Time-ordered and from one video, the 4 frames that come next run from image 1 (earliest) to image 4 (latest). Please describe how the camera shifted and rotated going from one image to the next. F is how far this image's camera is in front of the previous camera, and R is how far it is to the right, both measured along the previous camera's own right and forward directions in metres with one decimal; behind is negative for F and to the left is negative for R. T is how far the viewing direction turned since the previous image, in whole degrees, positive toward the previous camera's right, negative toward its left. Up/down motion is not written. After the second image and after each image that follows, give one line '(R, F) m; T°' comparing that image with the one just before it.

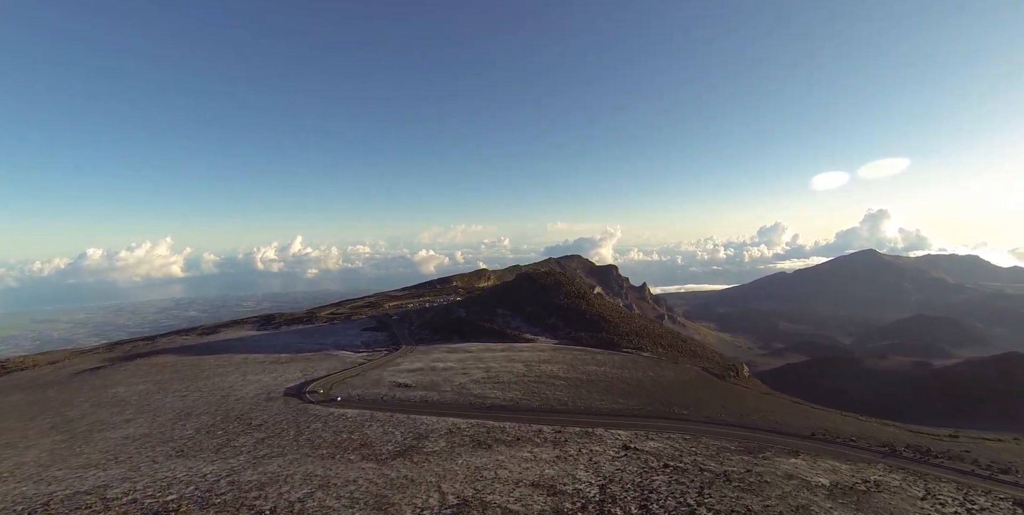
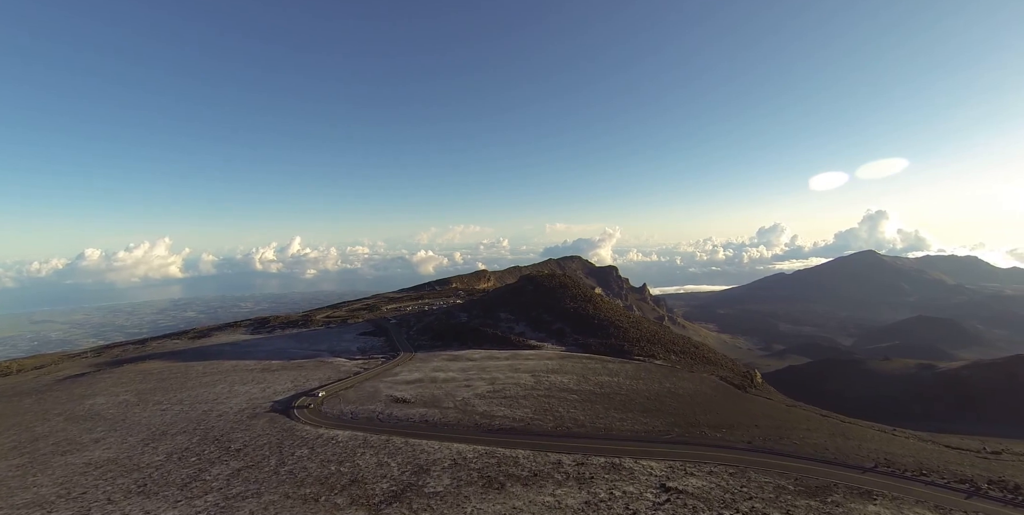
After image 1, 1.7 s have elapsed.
(-0.7, +3.2) m; 0°
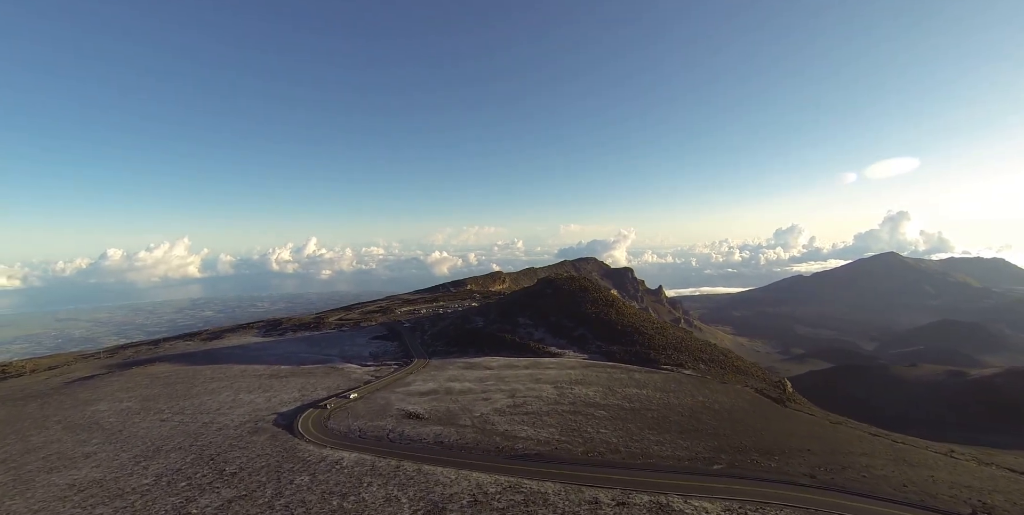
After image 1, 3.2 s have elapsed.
(-0.7, +2.9) m; -2°
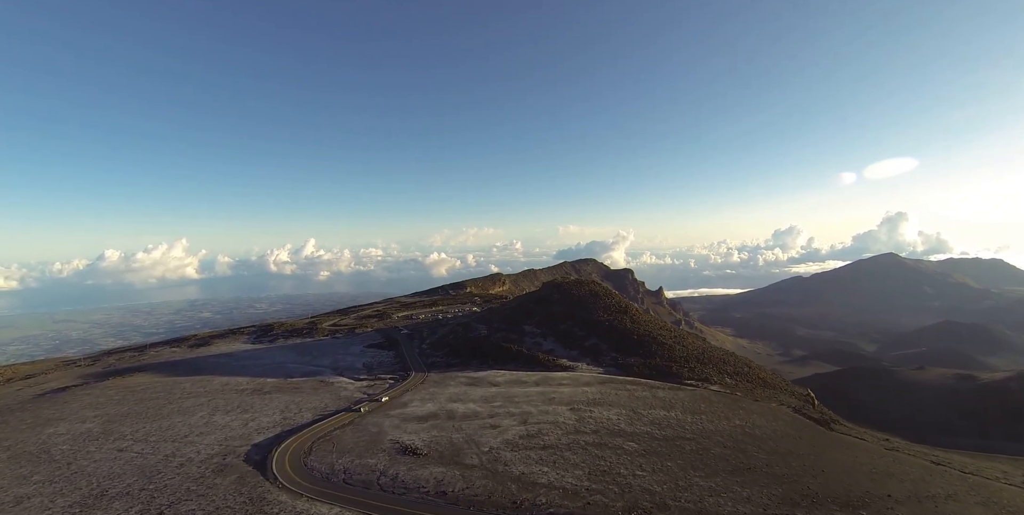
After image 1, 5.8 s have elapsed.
(-1.0, +4.8) m; 0°
